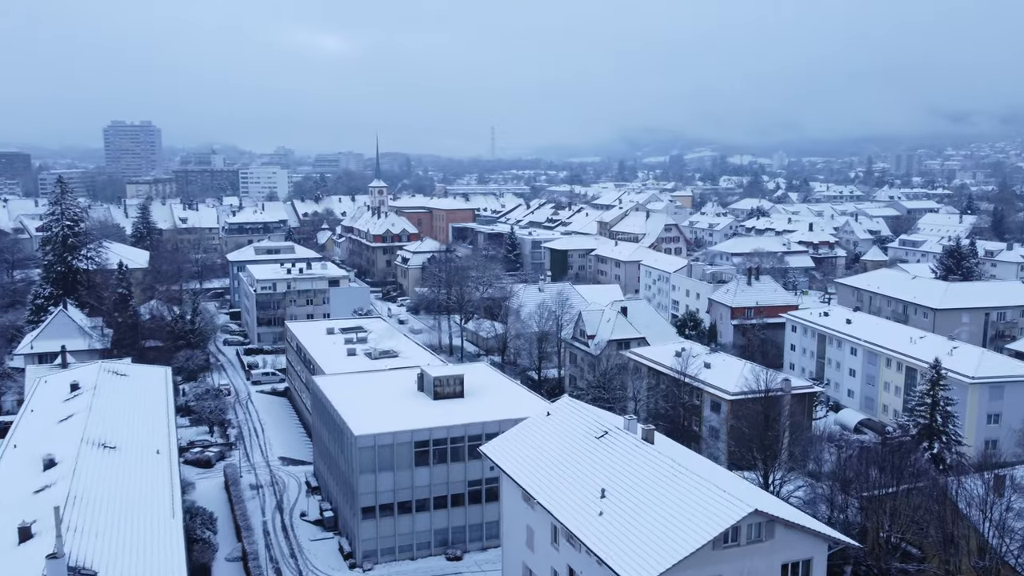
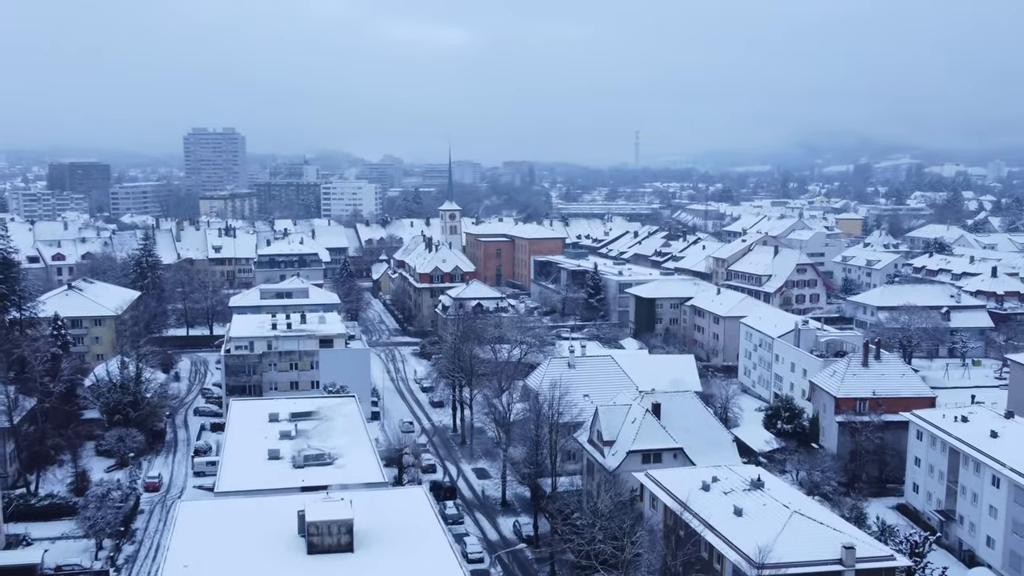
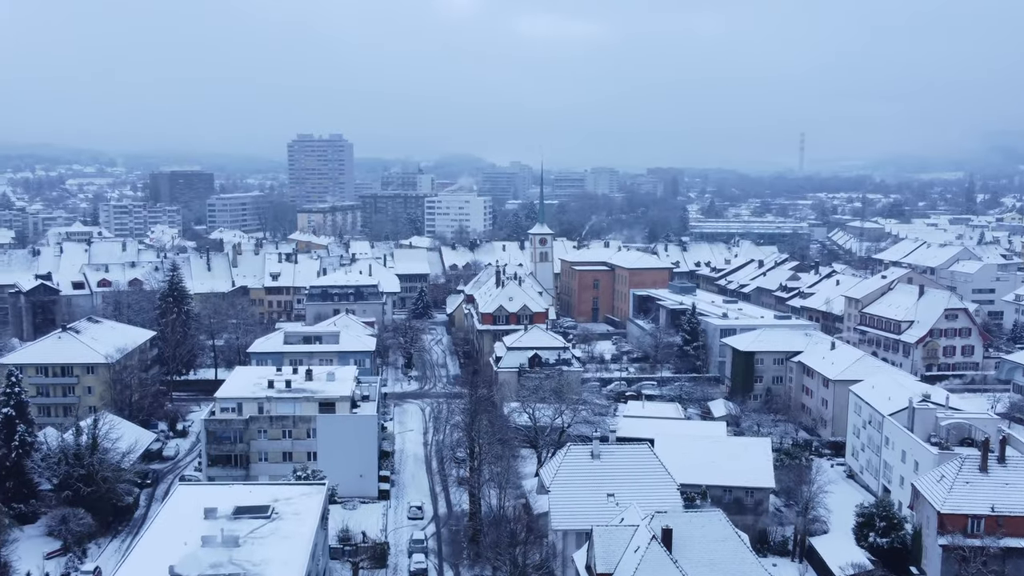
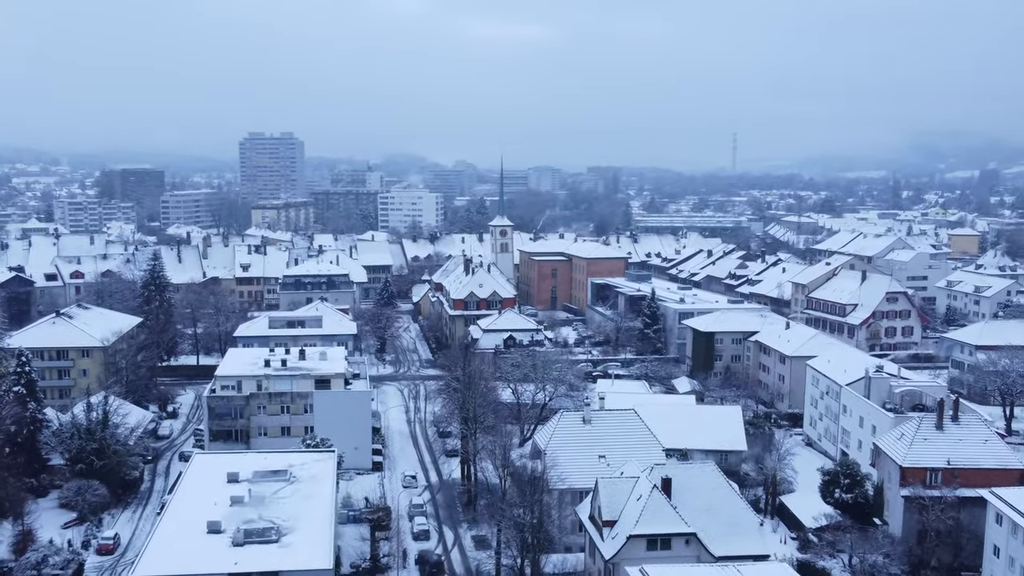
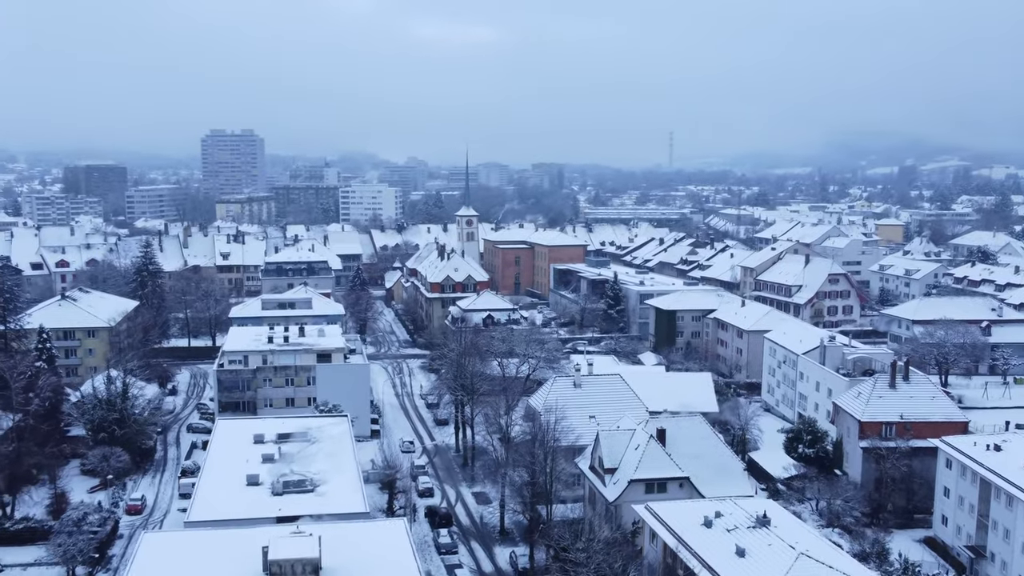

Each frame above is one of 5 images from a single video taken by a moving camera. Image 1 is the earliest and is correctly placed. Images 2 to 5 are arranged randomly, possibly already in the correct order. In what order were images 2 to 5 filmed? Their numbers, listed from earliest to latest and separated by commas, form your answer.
2, 5, 4, 3
